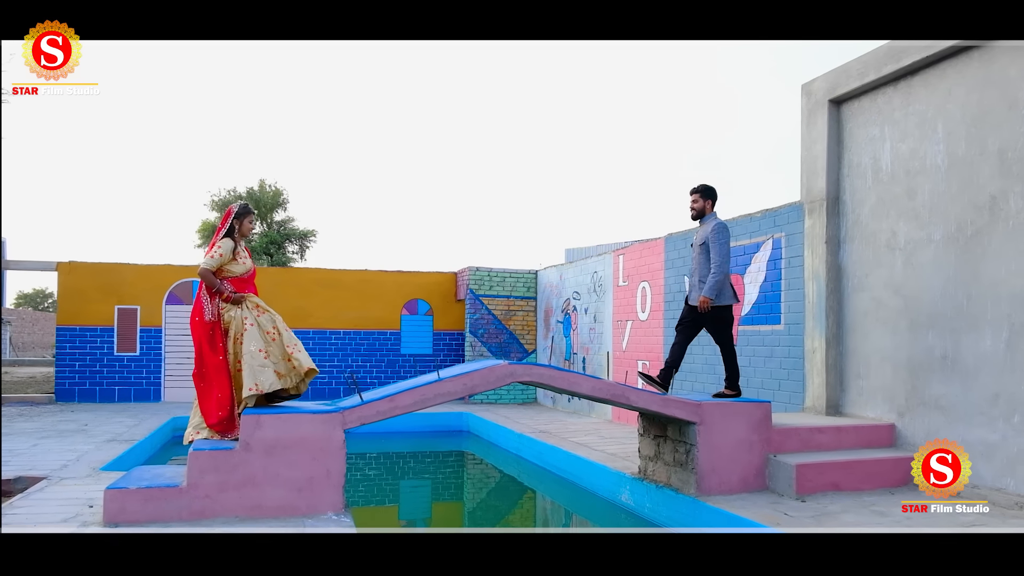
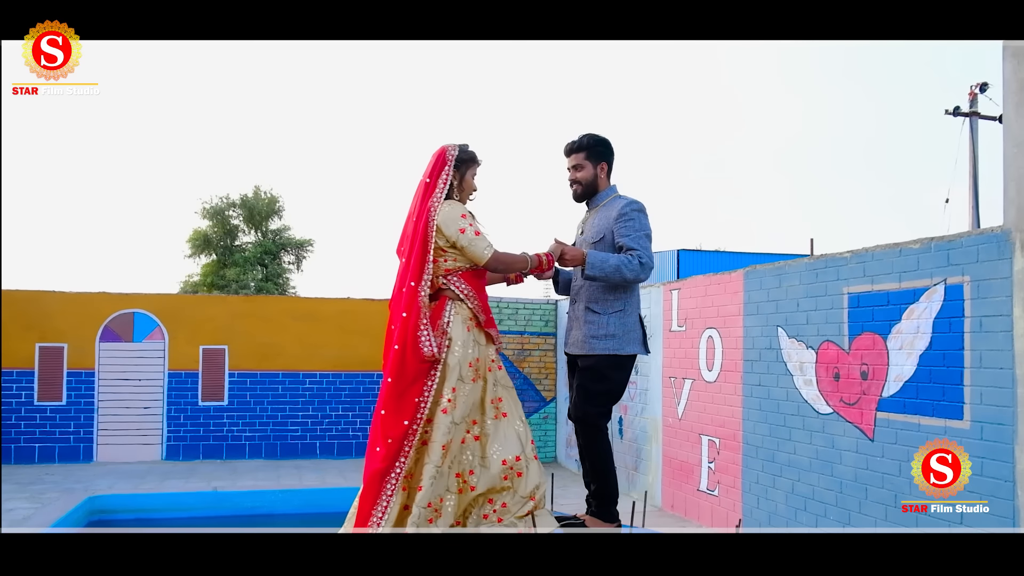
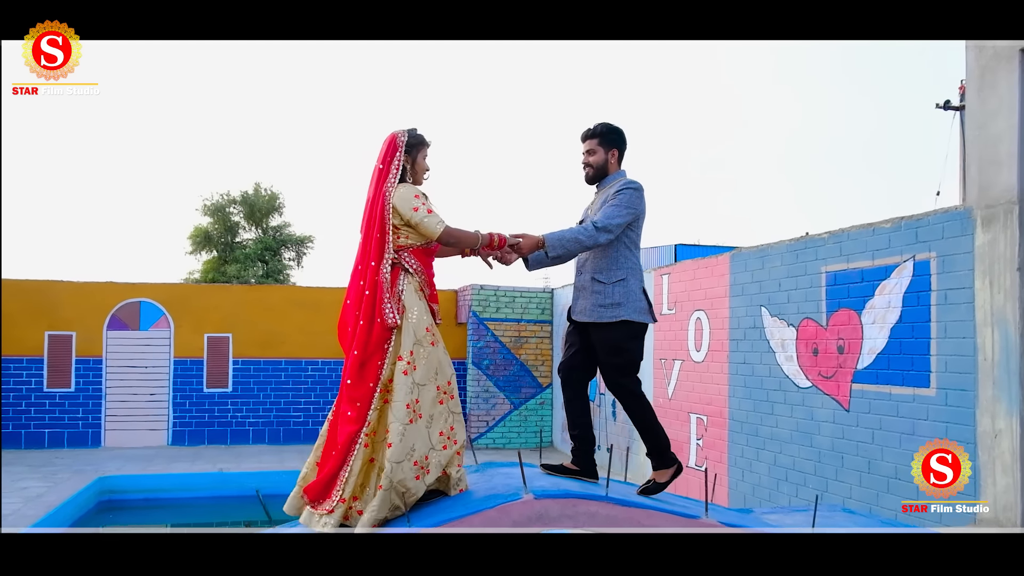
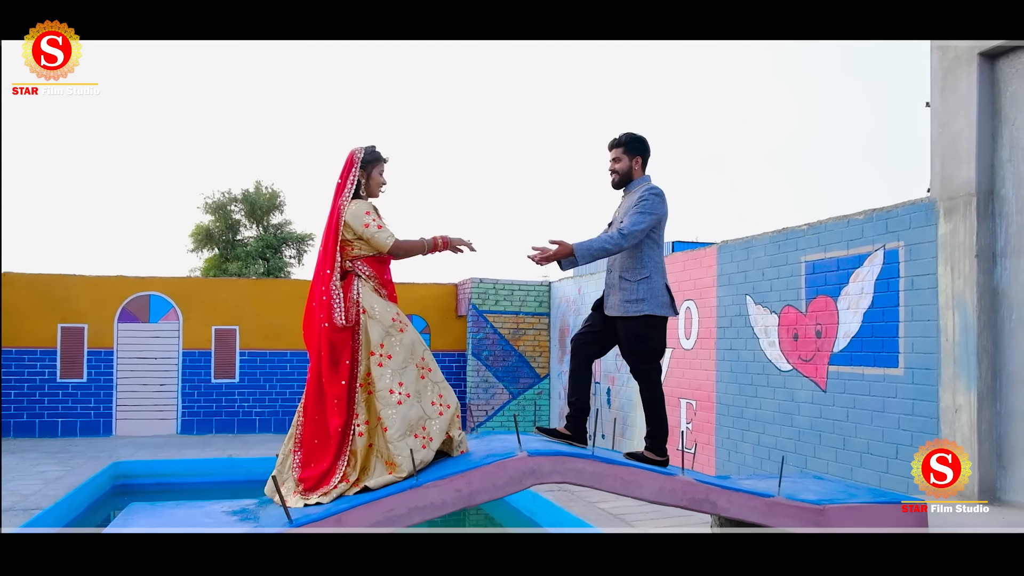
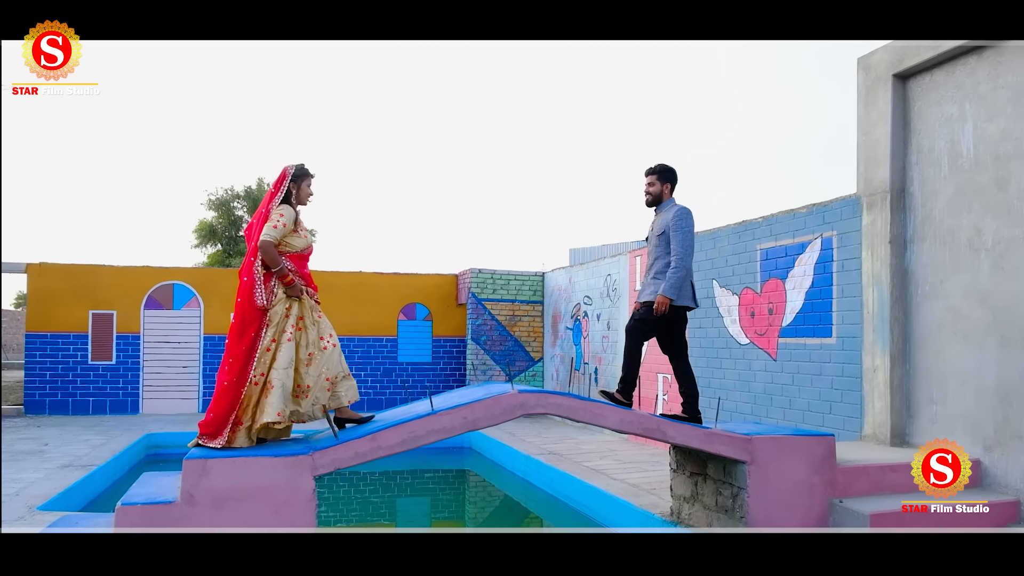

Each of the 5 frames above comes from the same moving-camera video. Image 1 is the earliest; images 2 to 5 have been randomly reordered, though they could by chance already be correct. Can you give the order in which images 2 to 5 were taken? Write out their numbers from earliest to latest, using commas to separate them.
5, 4, 3, 2
